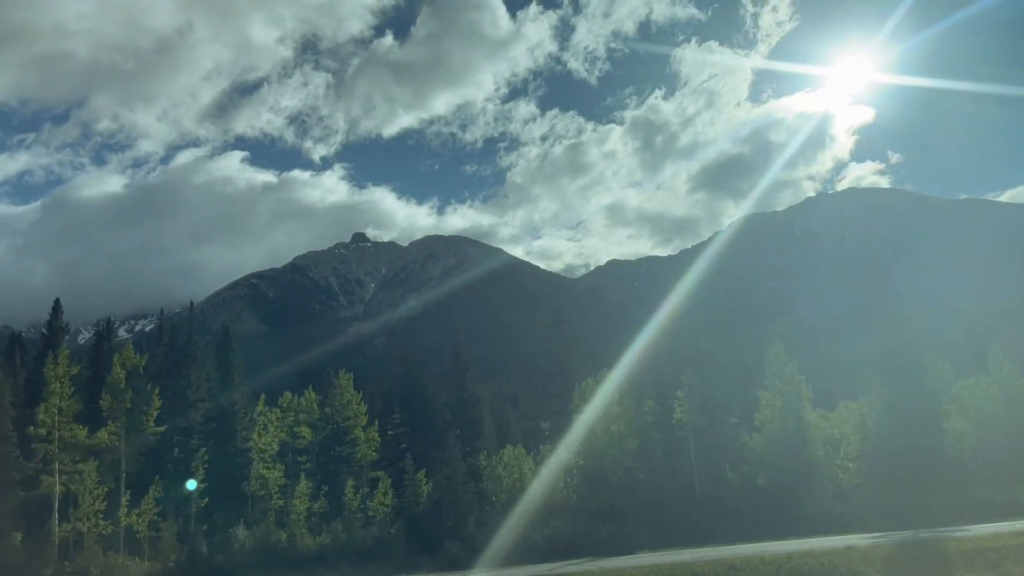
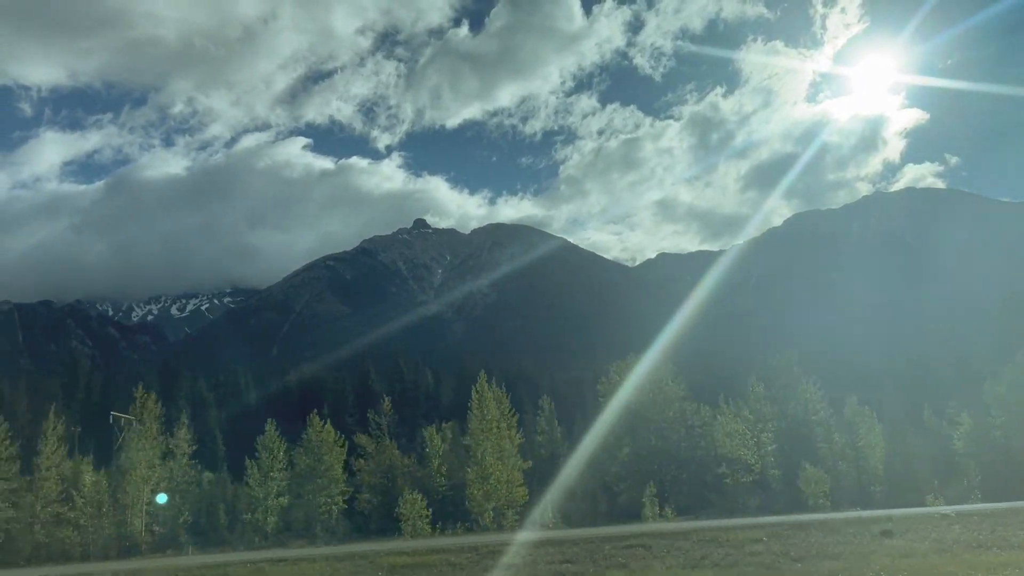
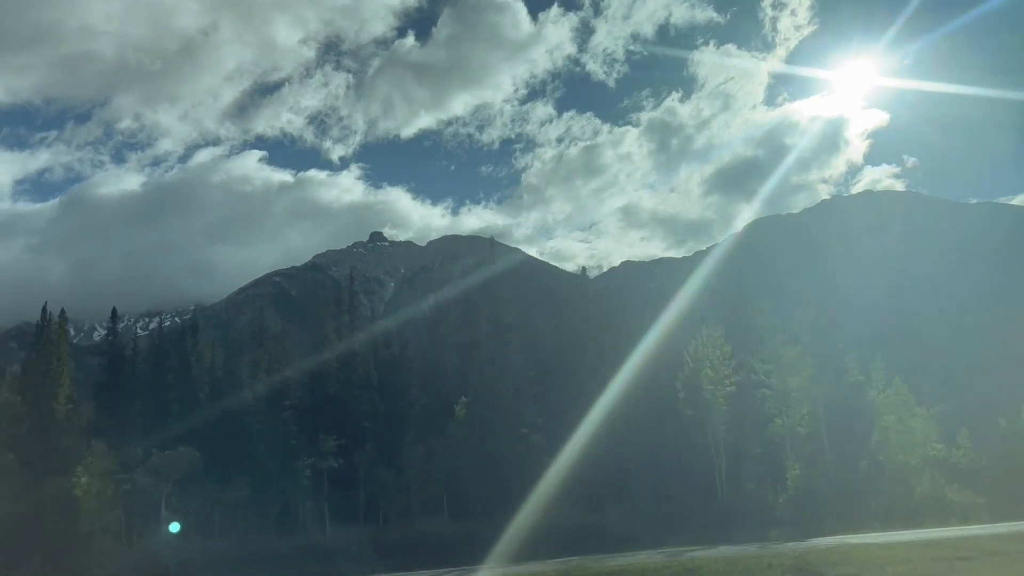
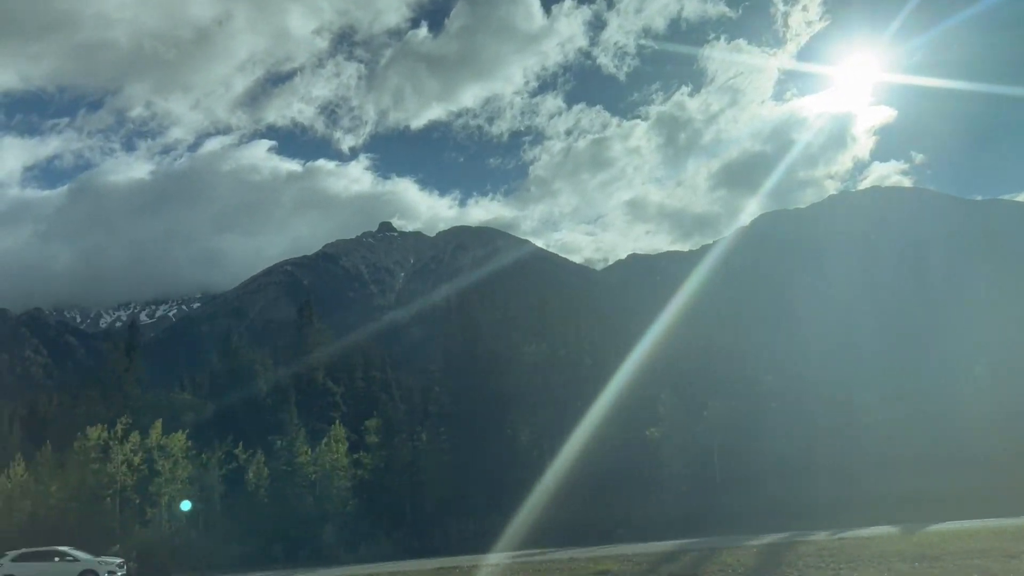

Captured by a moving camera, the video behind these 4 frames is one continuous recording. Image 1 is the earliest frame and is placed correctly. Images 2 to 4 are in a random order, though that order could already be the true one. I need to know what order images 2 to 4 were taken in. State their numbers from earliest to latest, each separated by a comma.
3, 4, 2
